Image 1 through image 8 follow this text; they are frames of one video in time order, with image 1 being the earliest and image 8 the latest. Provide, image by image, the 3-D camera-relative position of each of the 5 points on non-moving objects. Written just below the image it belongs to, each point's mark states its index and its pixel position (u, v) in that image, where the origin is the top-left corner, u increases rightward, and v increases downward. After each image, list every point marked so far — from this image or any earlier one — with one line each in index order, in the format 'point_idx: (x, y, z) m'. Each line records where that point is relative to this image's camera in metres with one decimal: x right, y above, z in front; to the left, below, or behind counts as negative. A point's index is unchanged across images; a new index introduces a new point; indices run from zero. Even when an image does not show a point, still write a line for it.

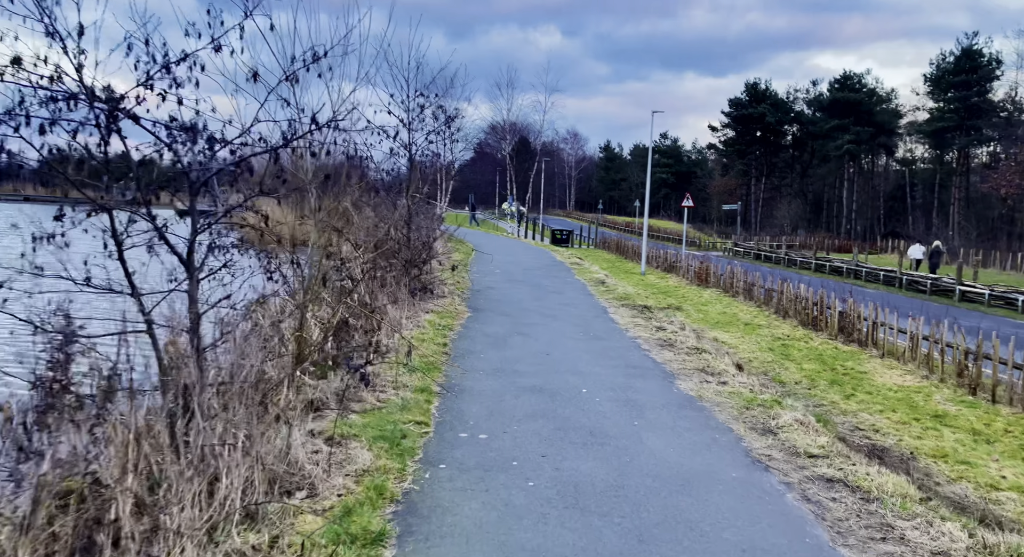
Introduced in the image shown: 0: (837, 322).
0: (+5.9, -0.8, +16.3) m
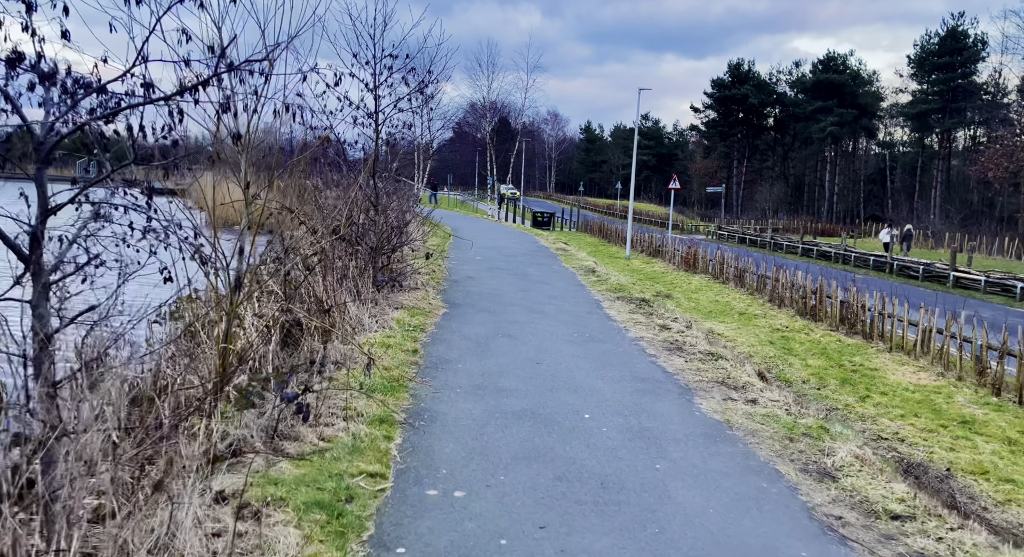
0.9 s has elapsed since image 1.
0: (+5.6, -0.6, +15.2) m
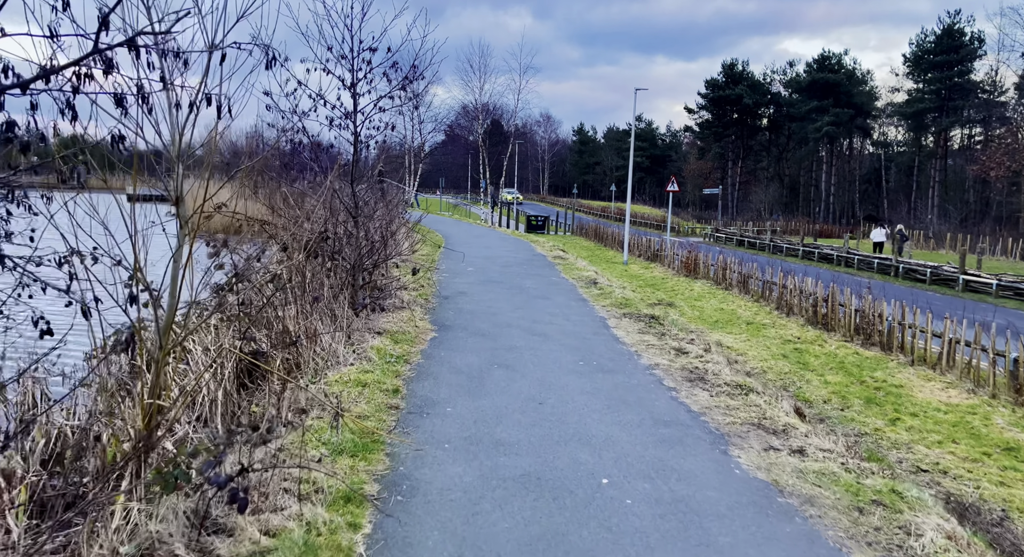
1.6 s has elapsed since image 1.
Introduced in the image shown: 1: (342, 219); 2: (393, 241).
0: (+5.5, -0.7, +14.4) m
1: (-1.8, +0.6, +9.2) m
2: (-1.4, +0.5, +10.6) m
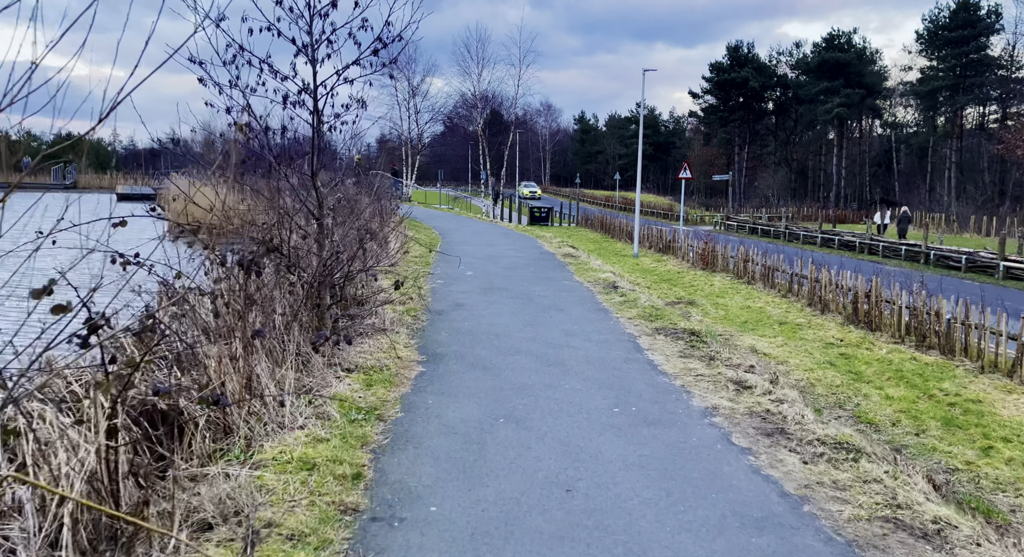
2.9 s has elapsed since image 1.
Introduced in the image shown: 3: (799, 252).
0: (+5.6, -0.6, +12.7) m
1: (-1.7, +0.5, +7.6) m
2: (-1.4, +0.4, +9.0) m
3: (+6.3, +0.6, +19.4) m
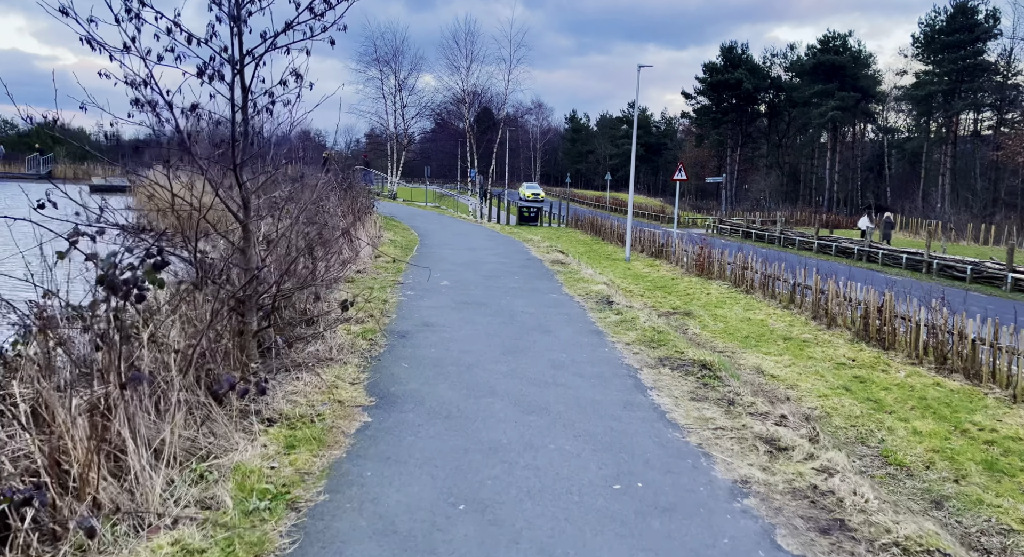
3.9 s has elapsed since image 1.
0: (+5.4, -0.8, +11.6) m
1: (-1.9, +0.4, +6.4) m
2: (-1.6, +0.3, +7.8) m
3: (+6.0, +0.4, +18.3) m
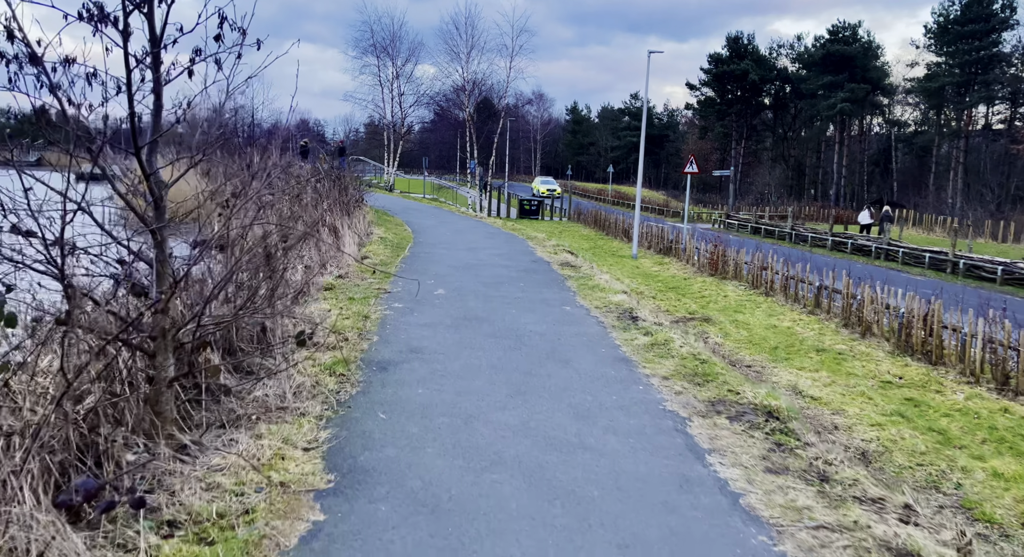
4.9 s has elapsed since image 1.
0: (+5.4, -0.9, +10.3) m
1: (-1.8, +0.3, +5.0) m
2: (-1.5, +0.2, +6.5) m
3: (+6.0, +0.3, +17.0) m
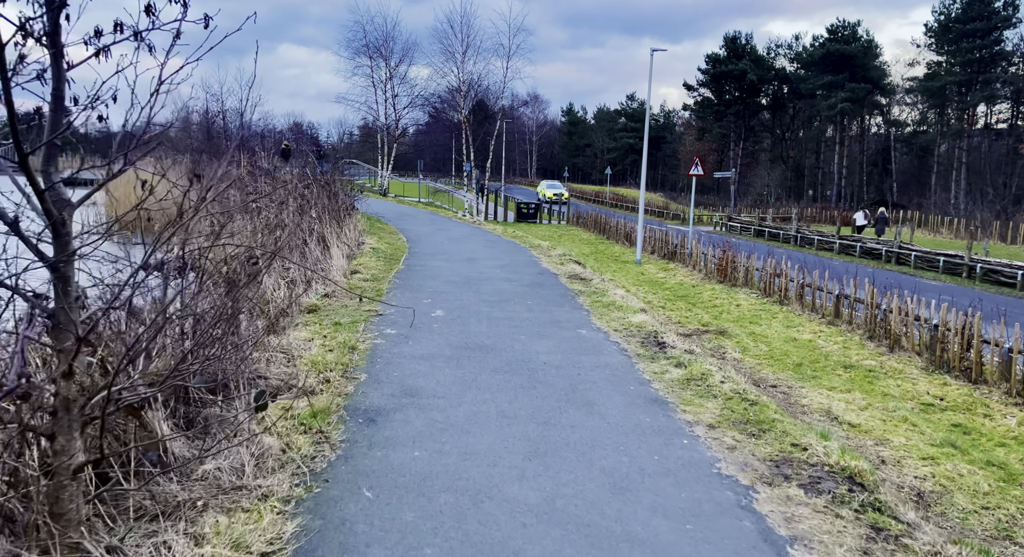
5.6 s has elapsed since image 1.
0: (+5.5, -1.0, +9.4) m
1: (-1.7, +0.2, +4.1) m
2: (-1.4, 0.0, +5.5) m
3: (+6.0, +0.2, +16.1) m
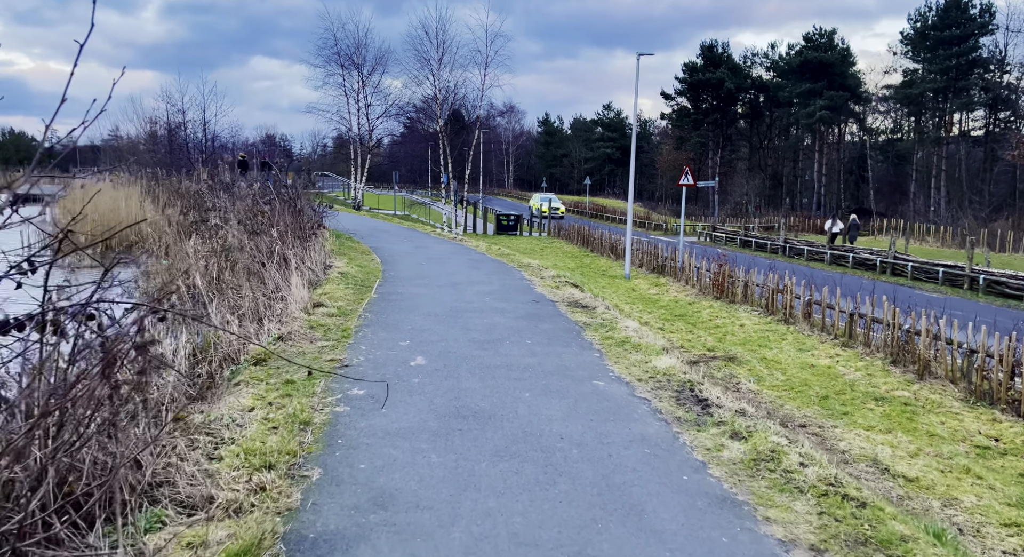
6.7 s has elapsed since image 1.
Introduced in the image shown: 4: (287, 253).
0: (+5.4, -1.2, +8.2) m
1: (-1.7, -0.1, +2.7) m
2: (-1.4, -0.2, +4.2) m
3: (+5.8, -0.1, +14.9) m
4: (-2.7, +0.3, +10.6) m
